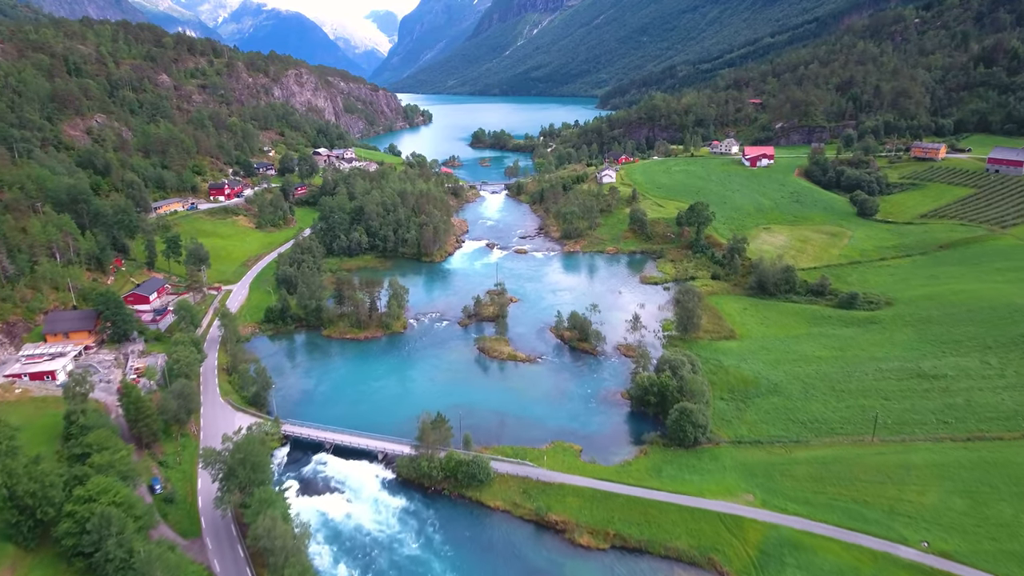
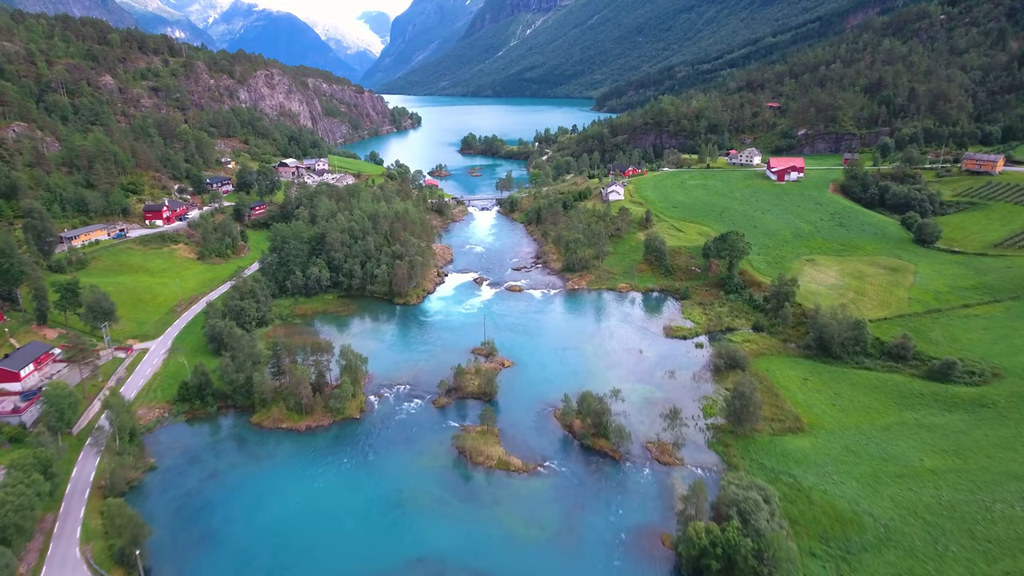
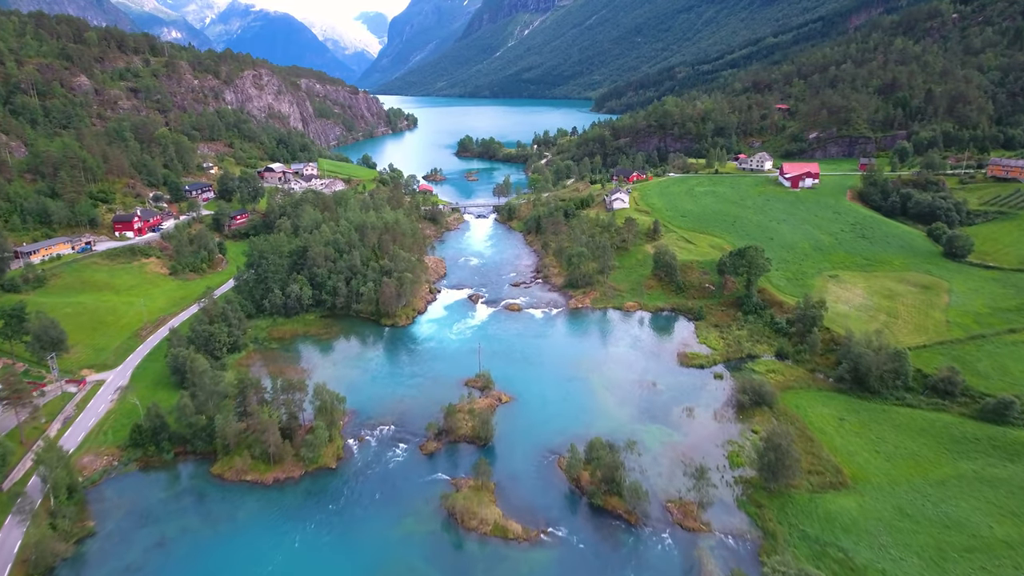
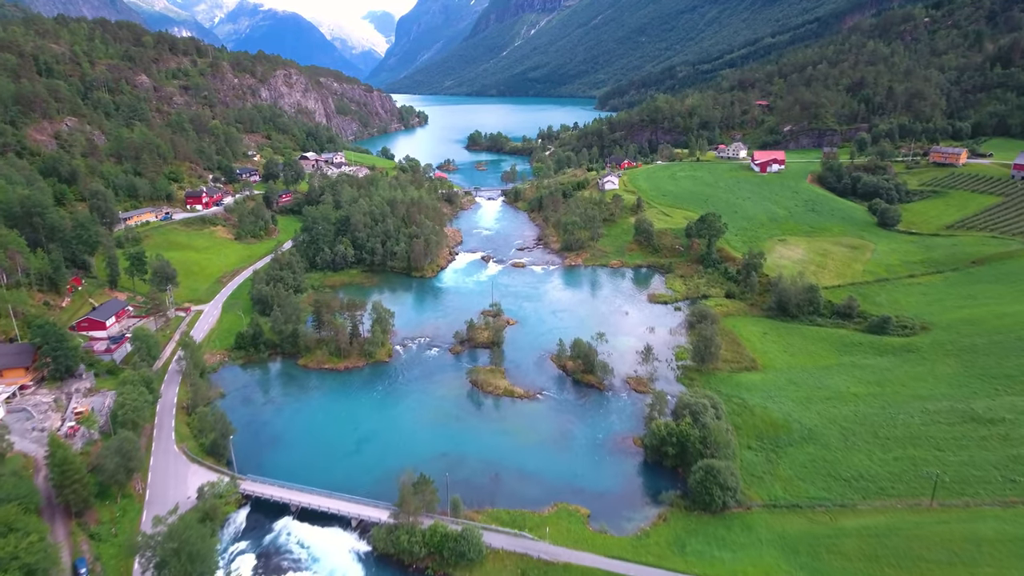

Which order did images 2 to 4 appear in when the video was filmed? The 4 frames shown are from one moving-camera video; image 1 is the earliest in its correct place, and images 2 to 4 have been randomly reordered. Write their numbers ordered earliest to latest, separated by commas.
4, 2, 3
